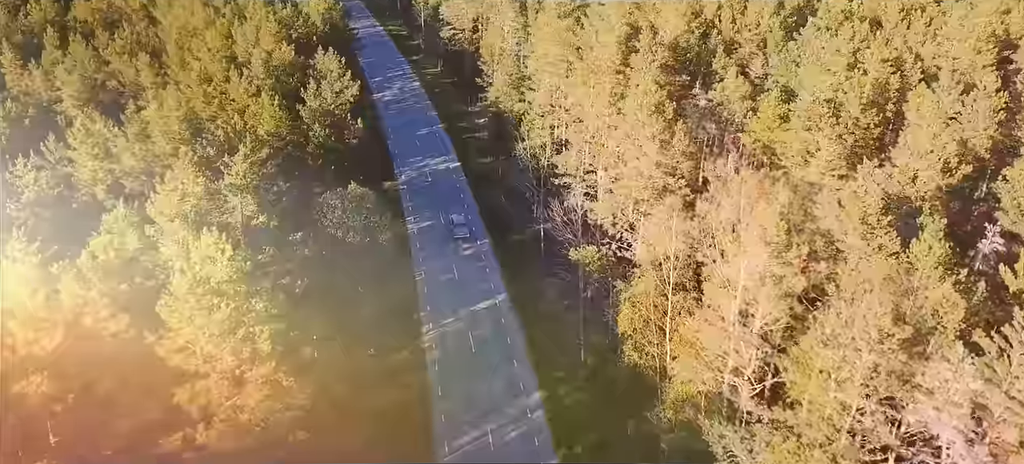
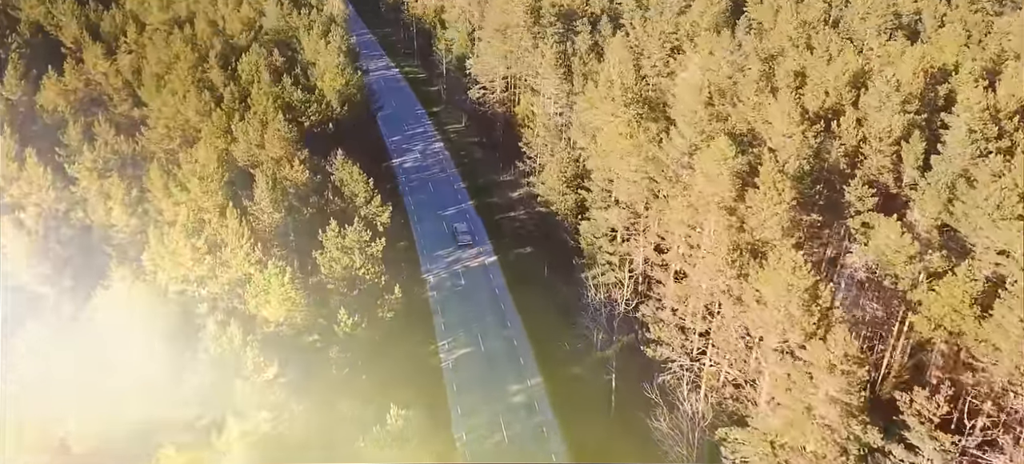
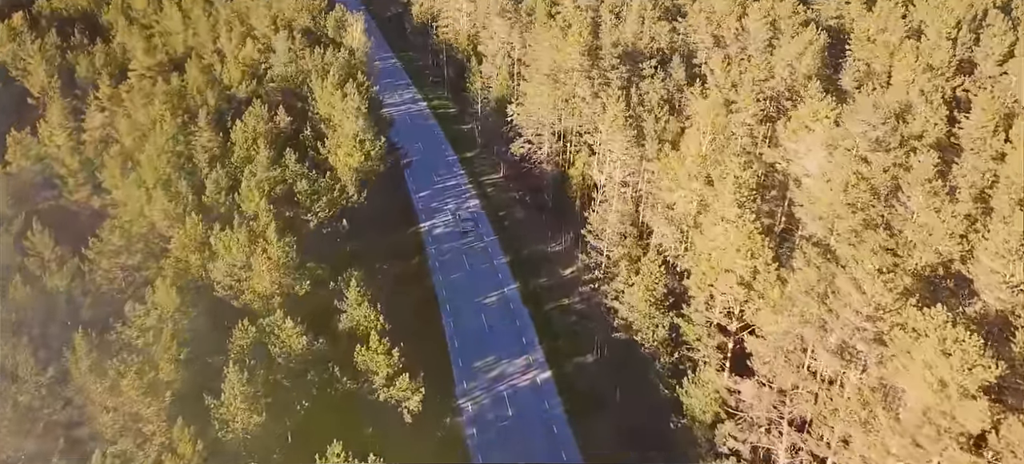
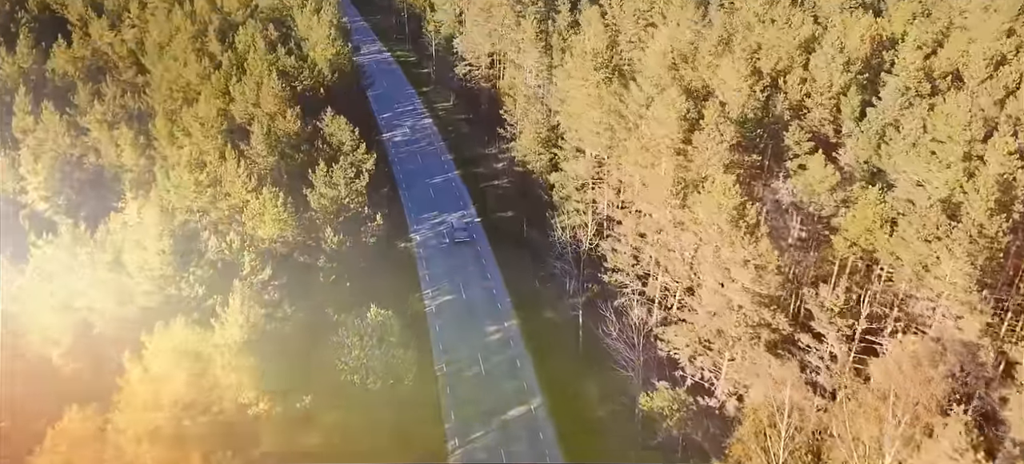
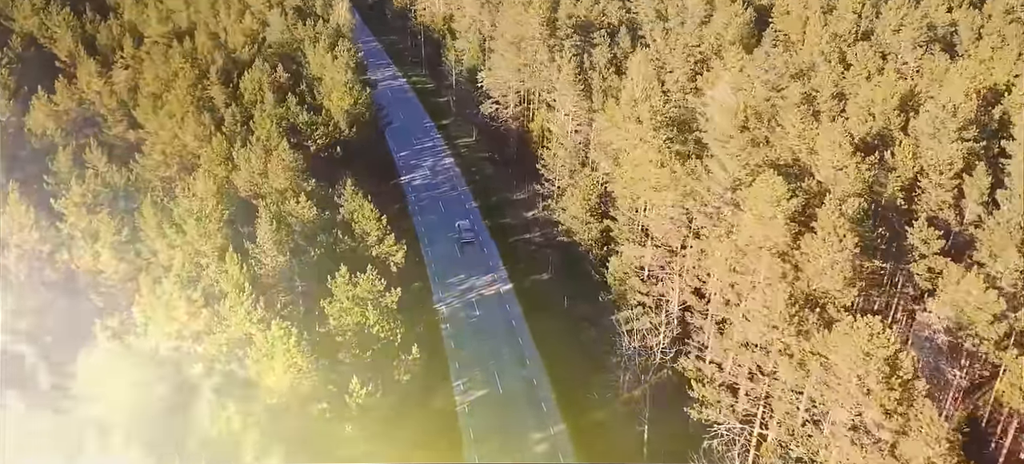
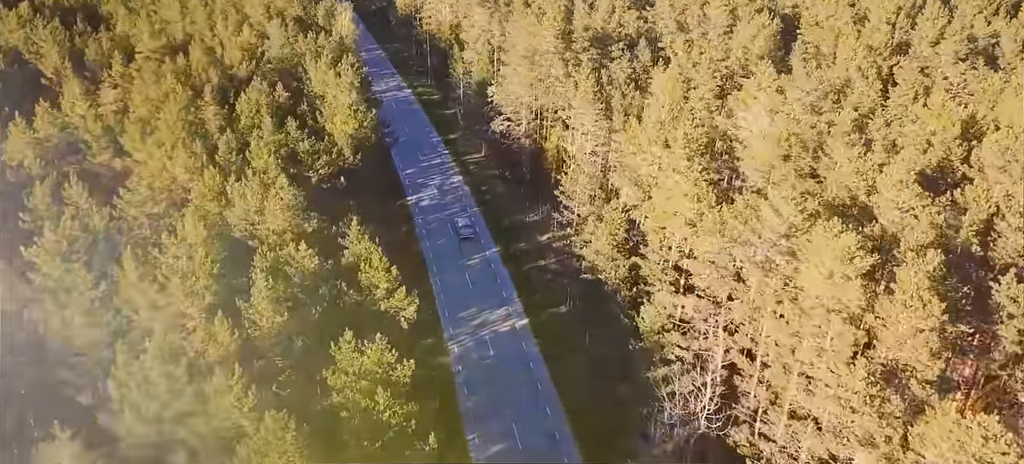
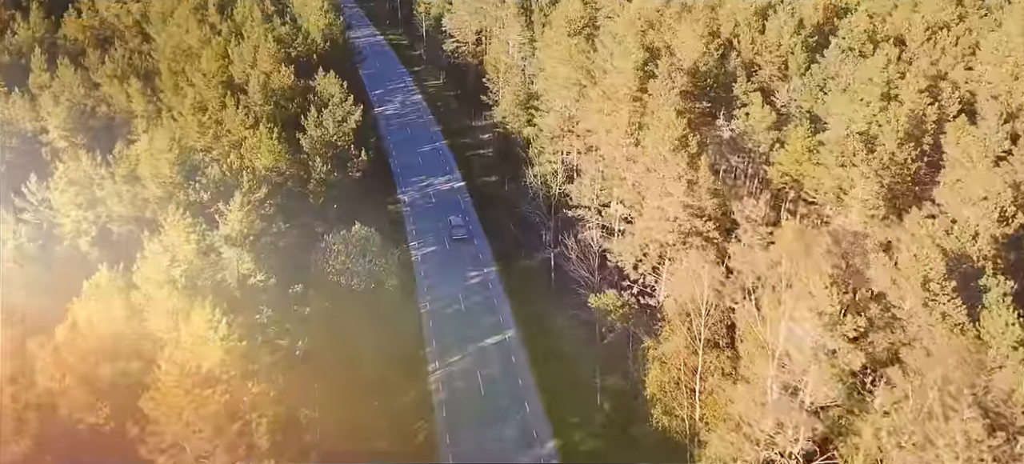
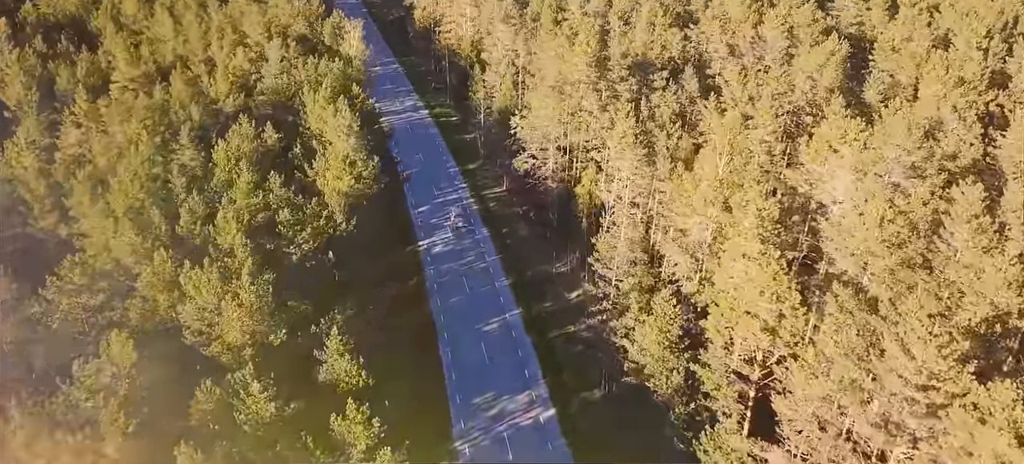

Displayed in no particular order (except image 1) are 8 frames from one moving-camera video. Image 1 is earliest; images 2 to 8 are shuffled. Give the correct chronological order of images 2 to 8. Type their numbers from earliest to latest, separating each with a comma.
7, 4, 2, 5, 6, 3, 8
